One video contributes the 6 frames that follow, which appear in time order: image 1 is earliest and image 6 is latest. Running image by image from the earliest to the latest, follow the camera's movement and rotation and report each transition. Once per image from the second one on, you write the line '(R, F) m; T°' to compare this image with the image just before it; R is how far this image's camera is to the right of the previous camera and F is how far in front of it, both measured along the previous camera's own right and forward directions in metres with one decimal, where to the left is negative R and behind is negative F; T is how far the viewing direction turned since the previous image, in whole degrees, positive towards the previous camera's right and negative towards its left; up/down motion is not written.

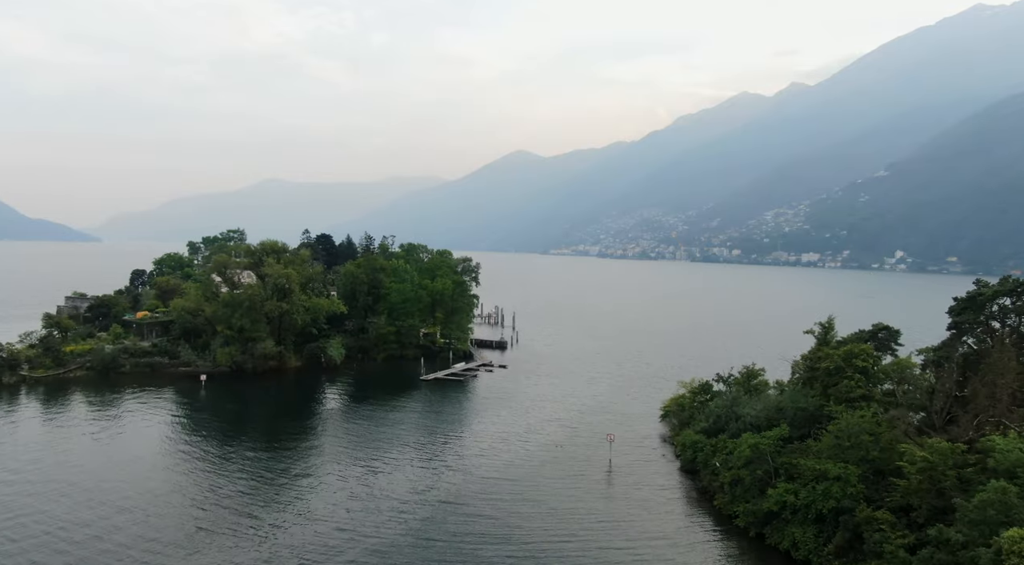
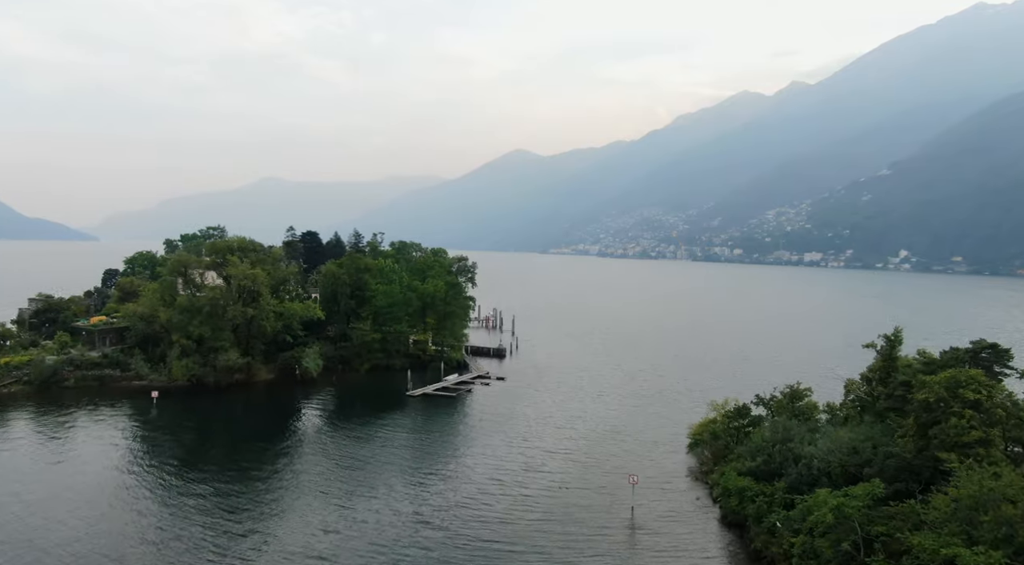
(0.0, +10.8) m; 0°
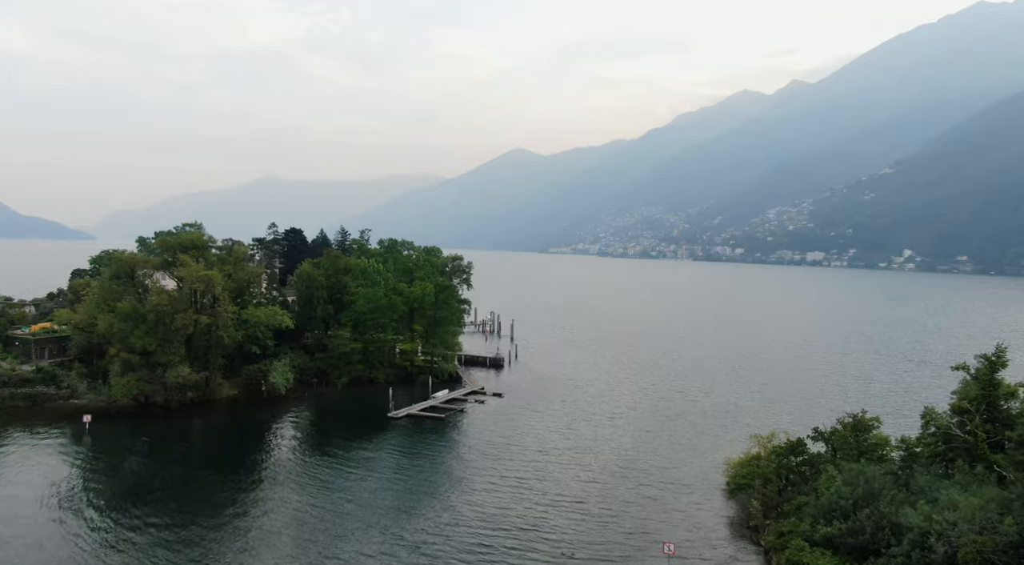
(+0.1, +10.8) m; 0°
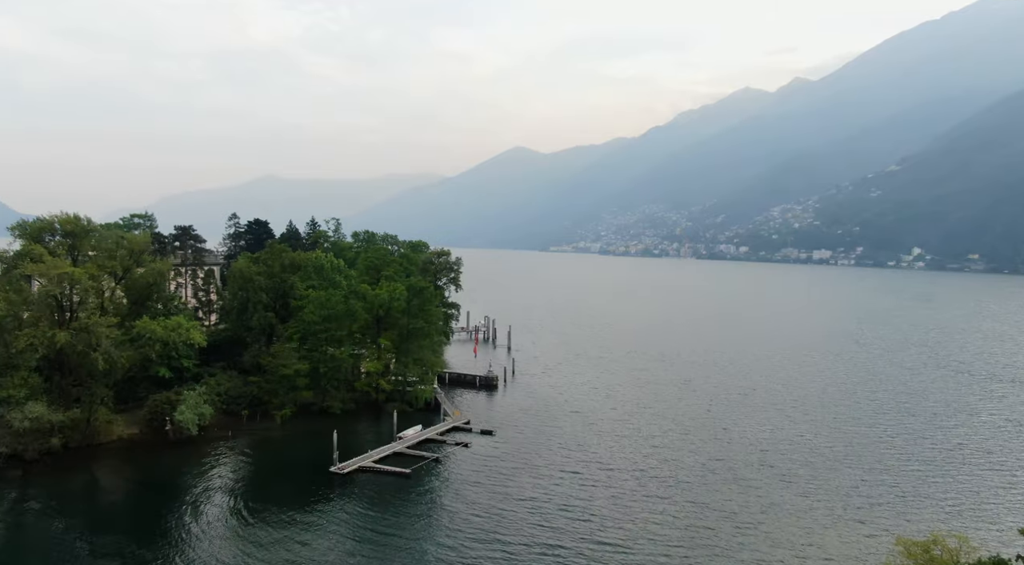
(+0.5, +19.0) m; 0°
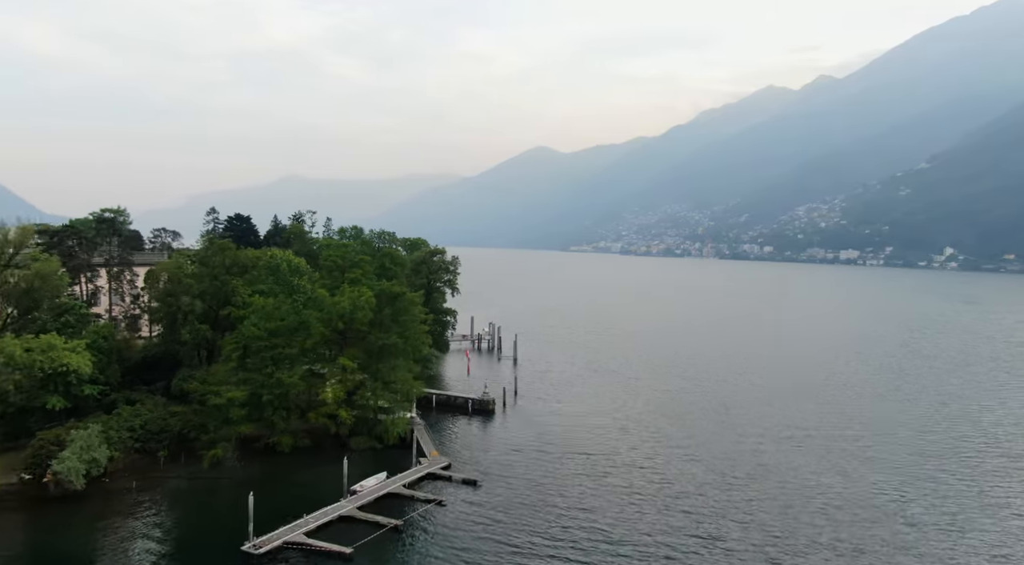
(+1.6, +13.5) m; -1°
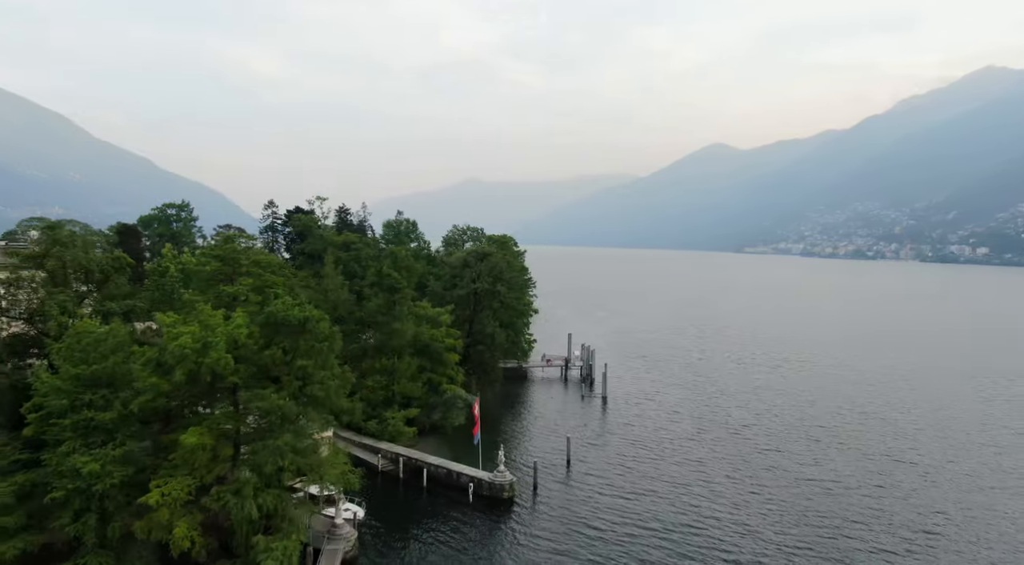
(+7.3, +24.7) m; -12°
